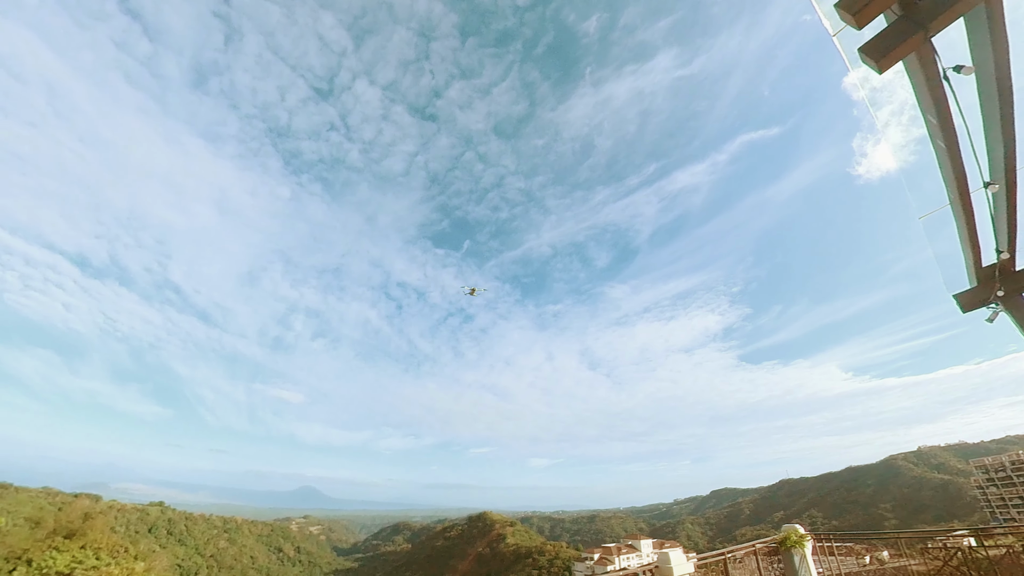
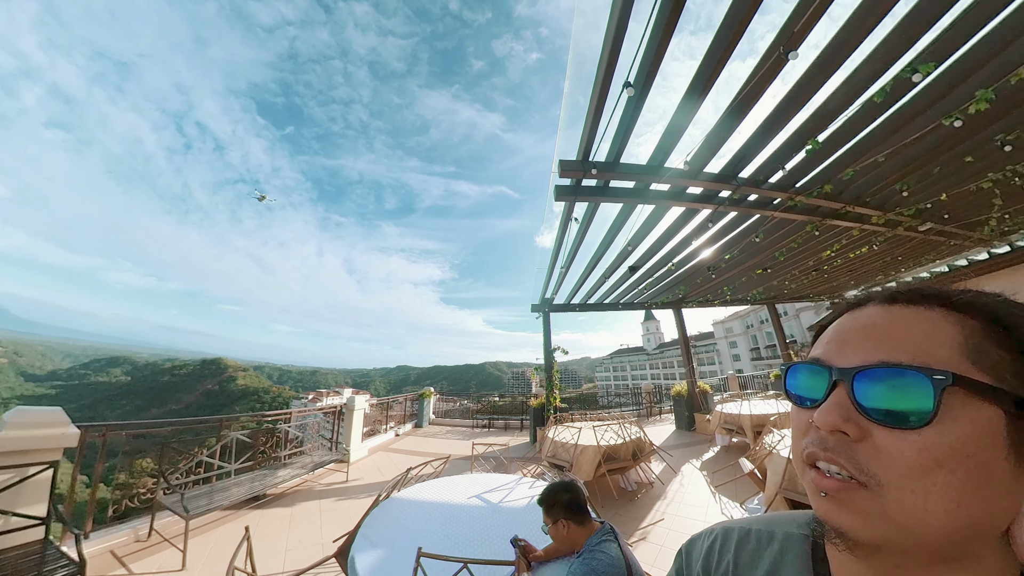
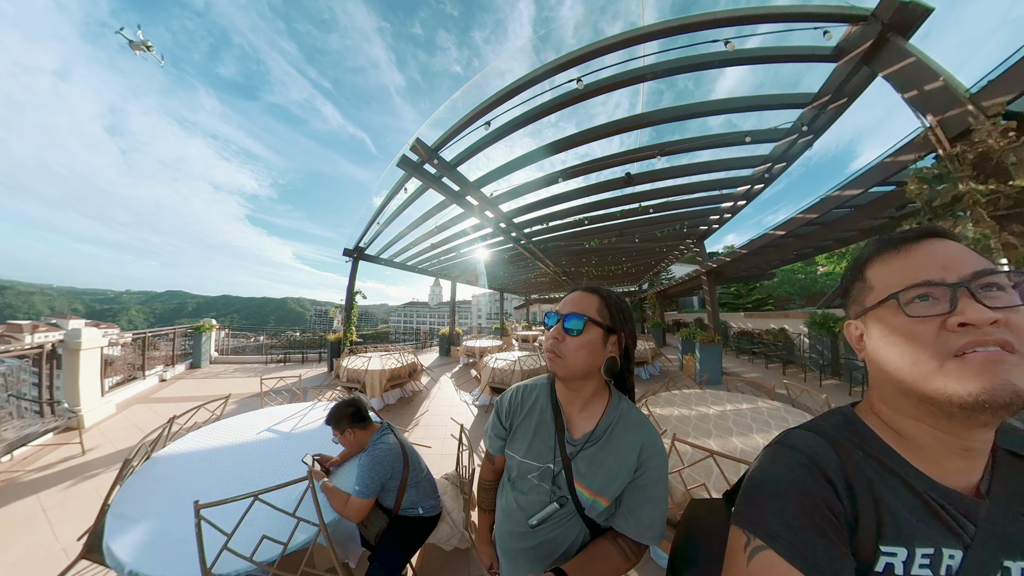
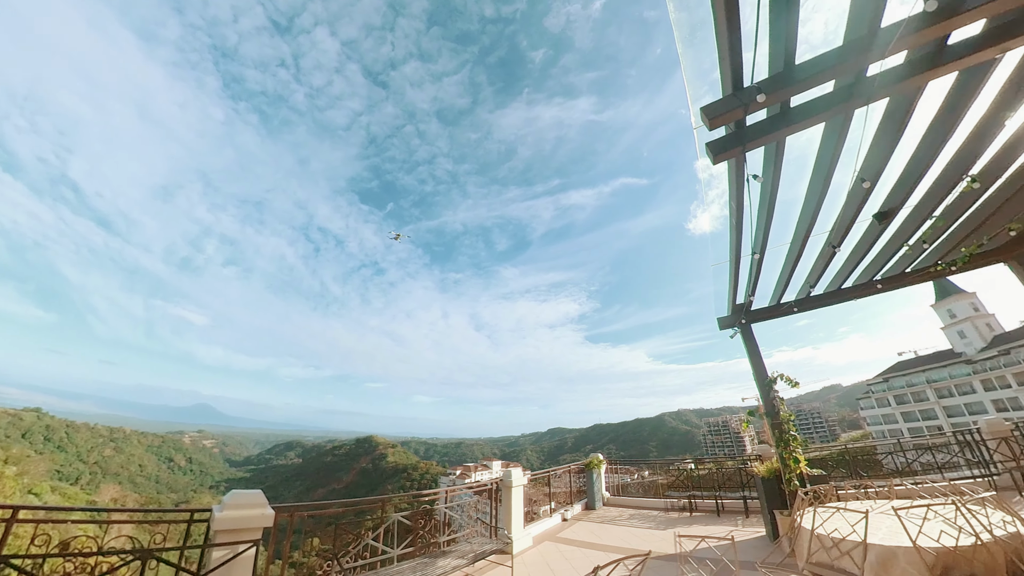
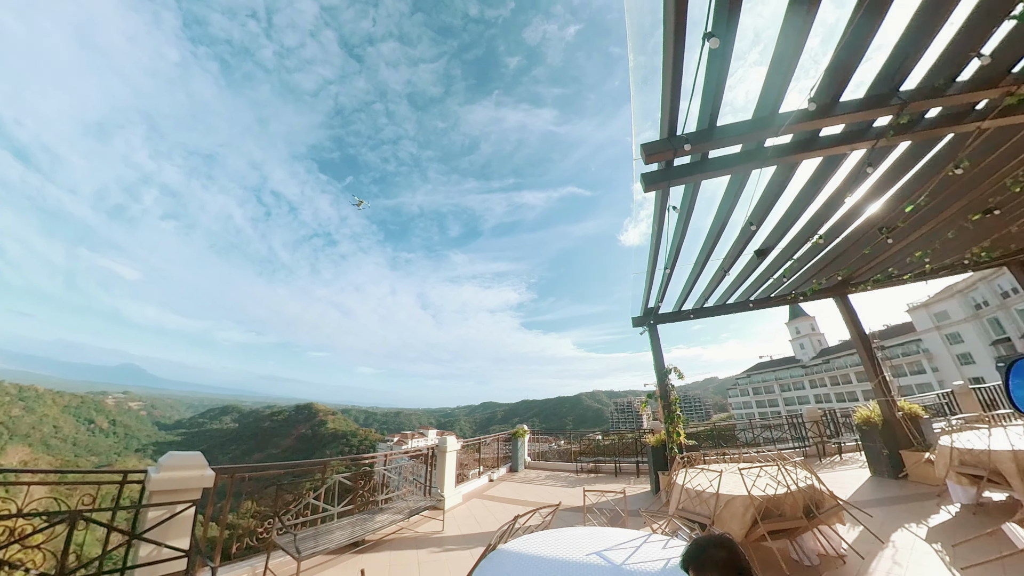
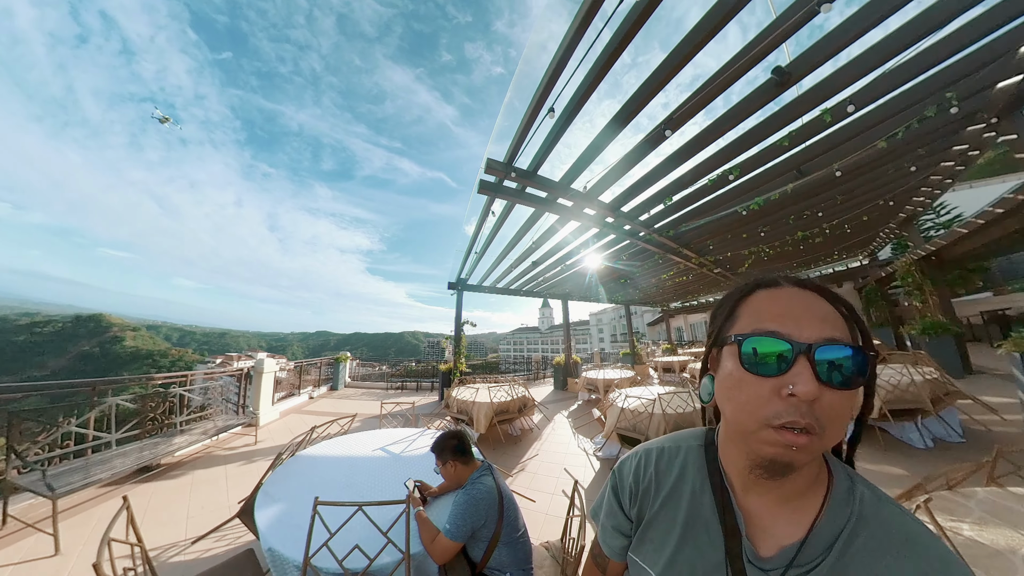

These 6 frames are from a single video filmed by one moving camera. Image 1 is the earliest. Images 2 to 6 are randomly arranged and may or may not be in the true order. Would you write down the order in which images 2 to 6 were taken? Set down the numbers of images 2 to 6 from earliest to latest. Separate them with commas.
4, 5, 2, 6, 3
